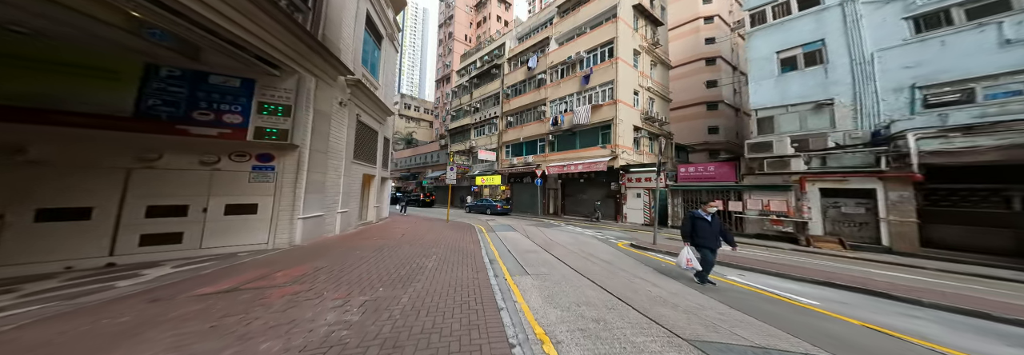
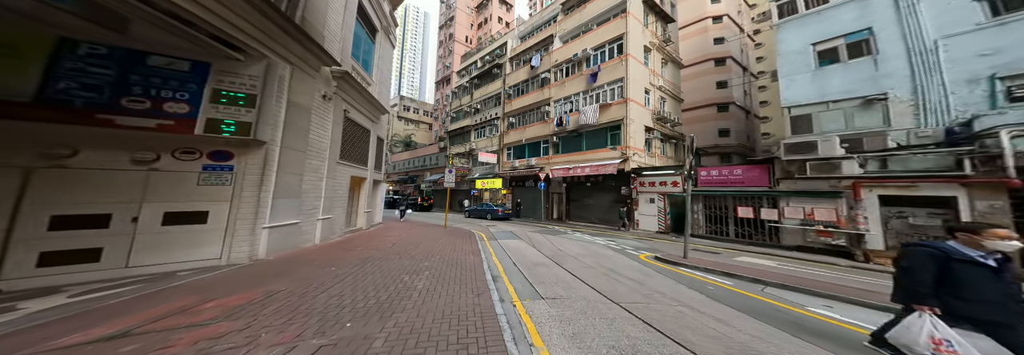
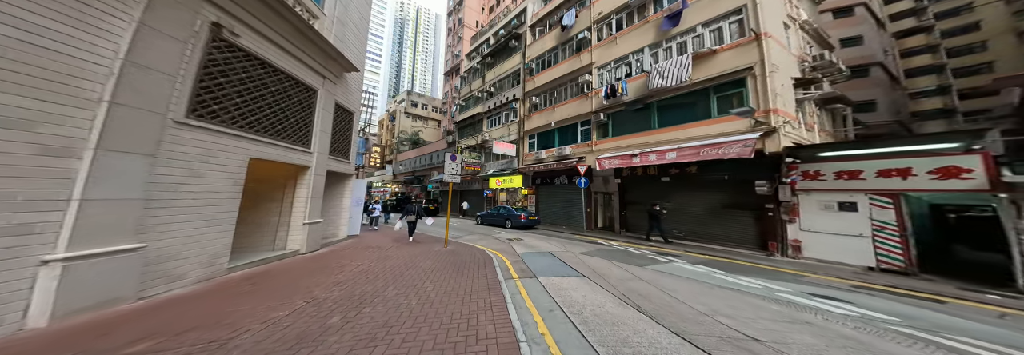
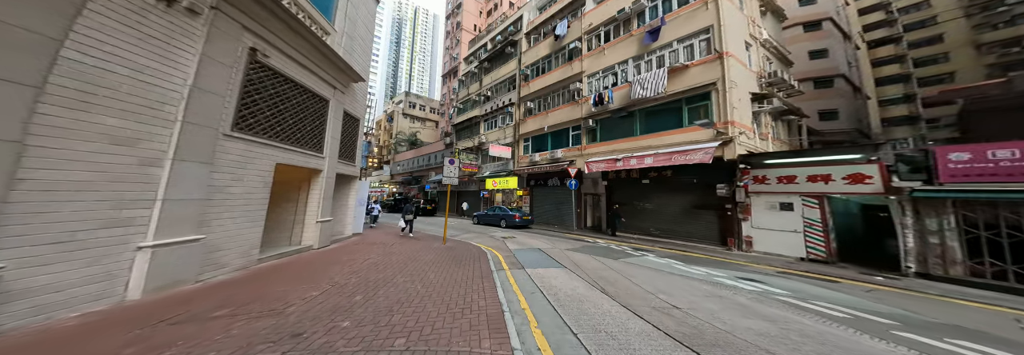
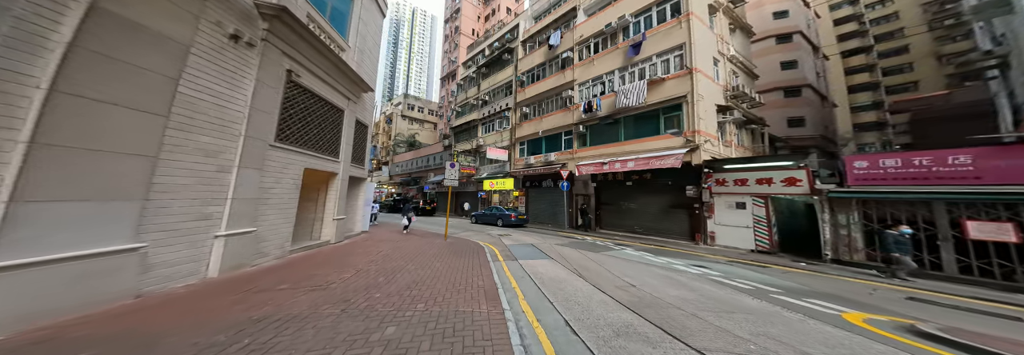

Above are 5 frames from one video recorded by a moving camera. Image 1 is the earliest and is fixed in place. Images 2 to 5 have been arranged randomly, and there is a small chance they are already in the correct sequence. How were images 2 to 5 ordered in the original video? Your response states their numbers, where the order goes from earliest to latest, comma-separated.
2, 5, 4, 3
